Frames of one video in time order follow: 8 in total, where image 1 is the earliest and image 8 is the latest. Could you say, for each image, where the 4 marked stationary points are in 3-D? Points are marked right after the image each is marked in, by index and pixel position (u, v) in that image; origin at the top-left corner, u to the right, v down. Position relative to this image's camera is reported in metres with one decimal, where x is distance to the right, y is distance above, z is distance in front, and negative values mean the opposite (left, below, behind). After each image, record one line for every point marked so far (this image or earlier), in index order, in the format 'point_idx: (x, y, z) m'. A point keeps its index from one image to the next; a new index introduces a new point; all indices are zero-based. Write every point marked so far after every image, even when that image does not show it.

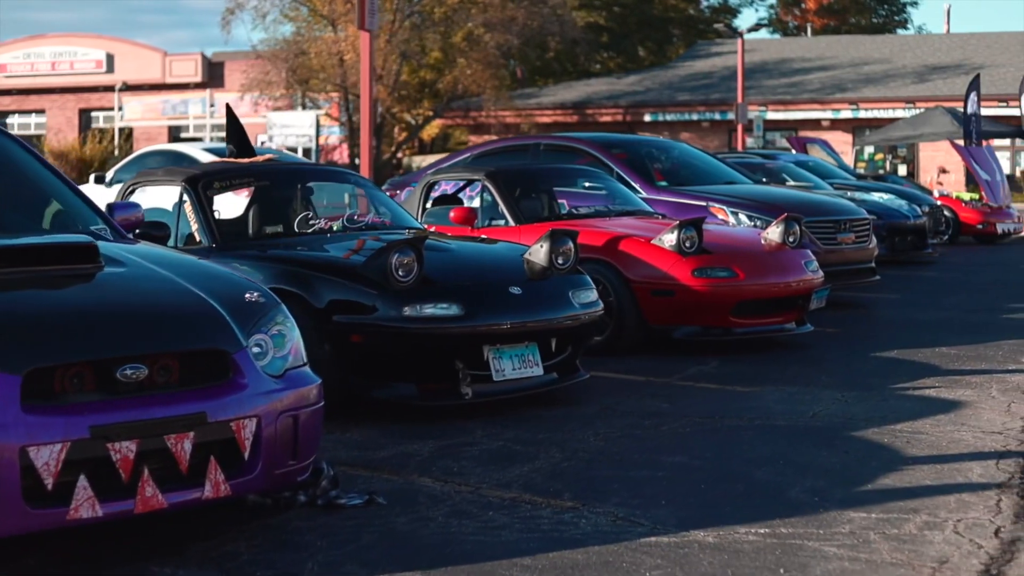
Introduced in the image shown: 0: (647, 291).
0: (+0.6, 0.0, +8.7) m
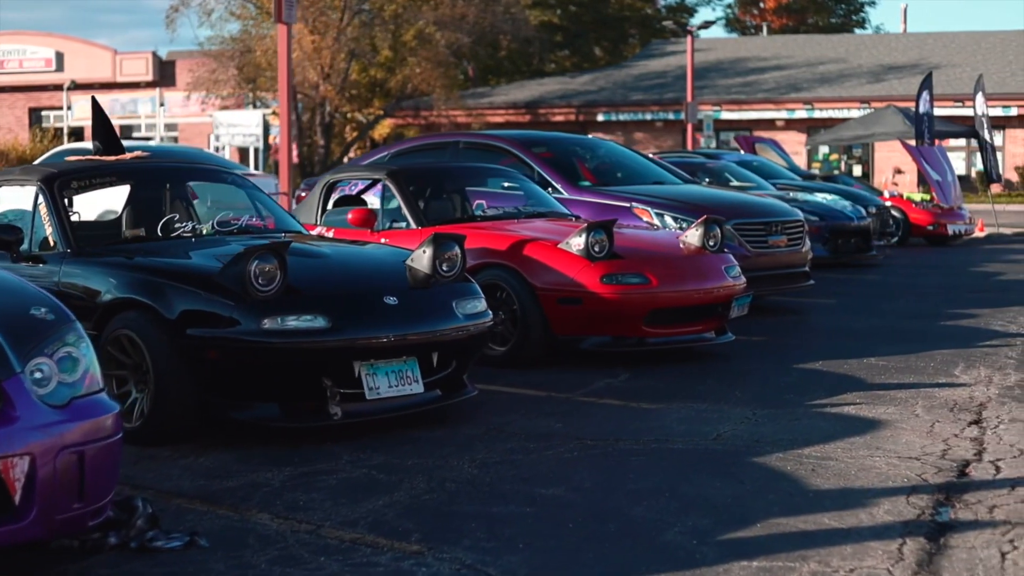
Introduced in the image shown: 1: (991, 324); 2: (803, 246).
0: (+0.2, 0.0, +8.1) m
1: (+2.5, -0.2, +10.2) m
2: (+1.6, +0.2, +11.2) m
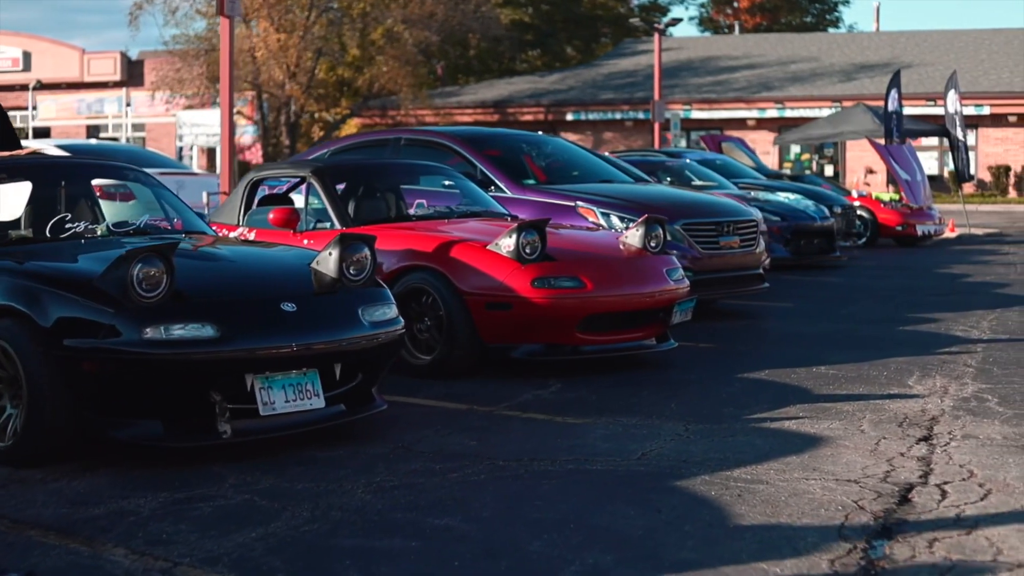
0: (-0.1, -0.1, +7.5) m
1: (+2.2, -0.2, +9.7) m
2: (+1.3, +0.2, +10.7) m
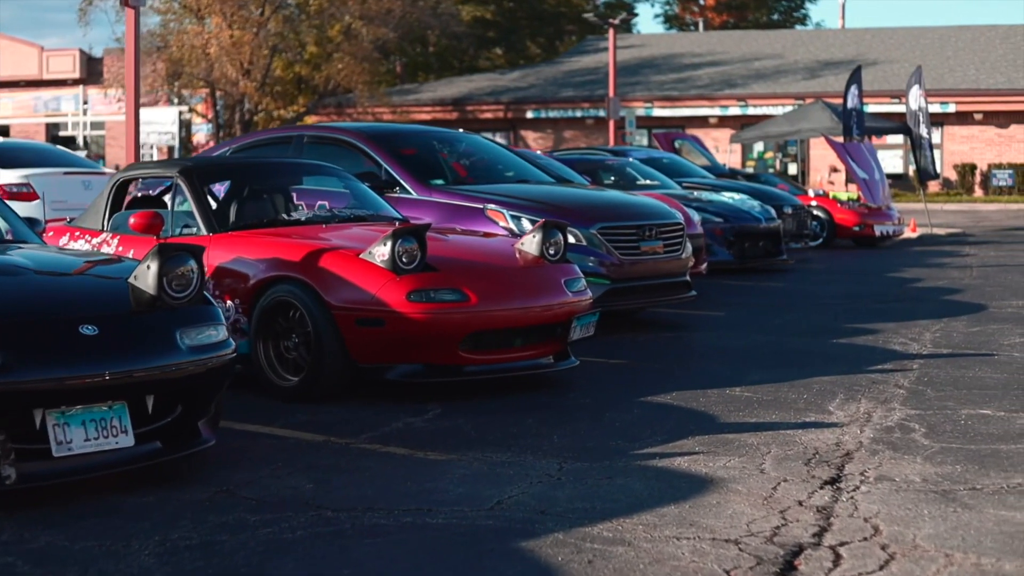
0: (-0.6, -0.1, +6.7) m
1: (+1.7, -0.2, +8.9) m
2: (+0.9, +0.2, +9.9) m
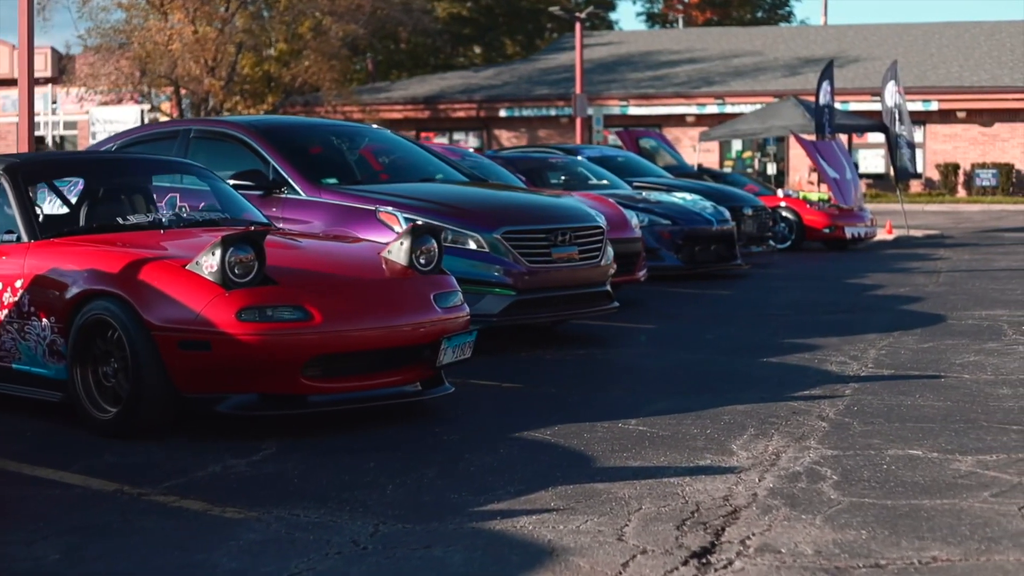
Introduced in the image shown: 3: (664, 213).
0: (-1.0, -0.2, +5.7) m
1: (+1.3, -0.3, +7.9) m
2: (+0.4, +0.1, +8.9) m
3: (+1.0, +0.5, +13.5) m
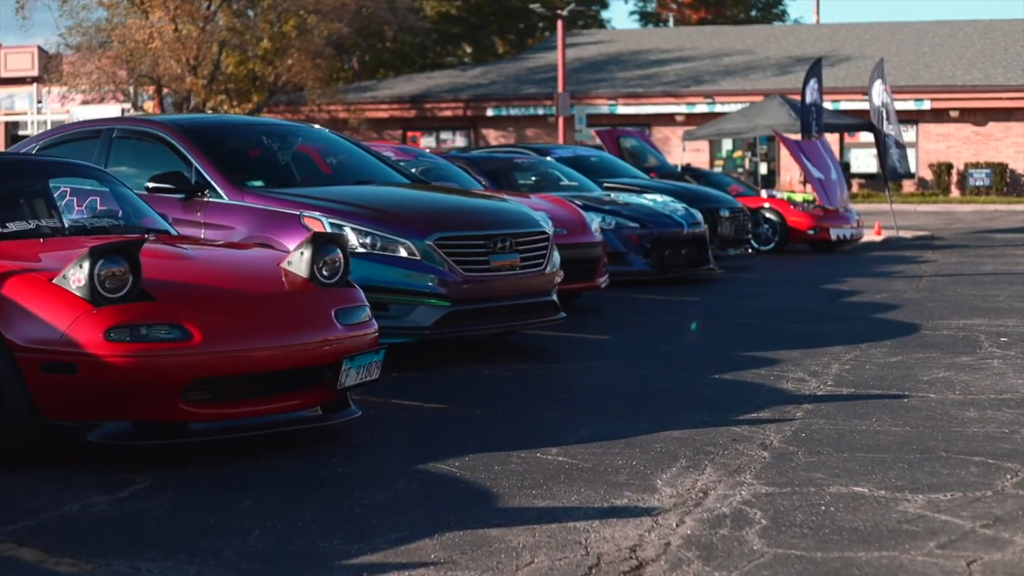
0: (-1.2, -0.2, +5.1) m
1: (+1.0, -0.3, +7.3) m
2: (+0.1, +0.1, +8.3) m
3: (+0.8, +0.5, +12.9) m
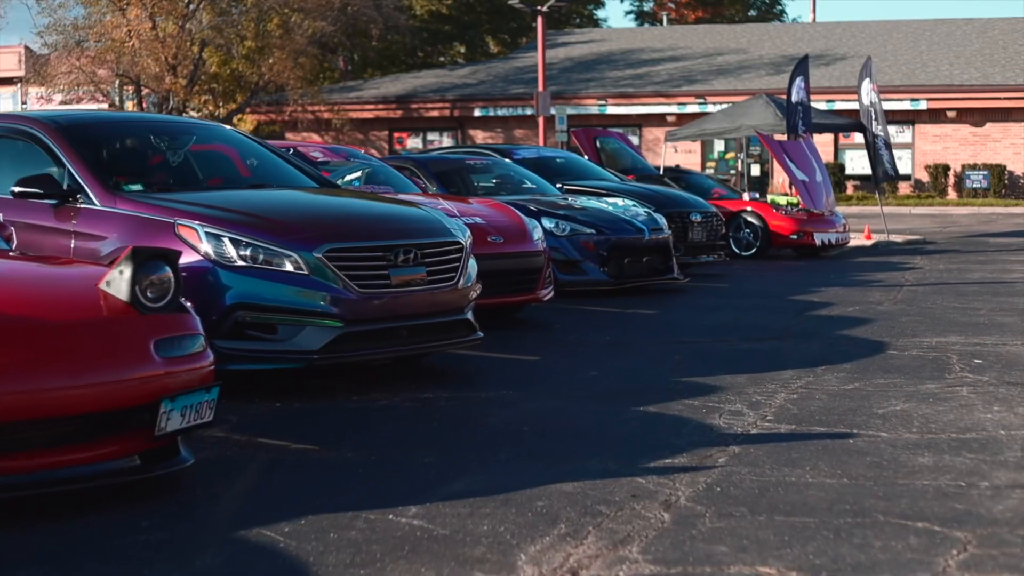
0: (-1.6, -0.3, +4.2) m
1: (+0.7, -0.4, +6.4) m
2: (-0.2, 0.0, +7.3) m
3: (+0.5, +0.4, +12.0) m
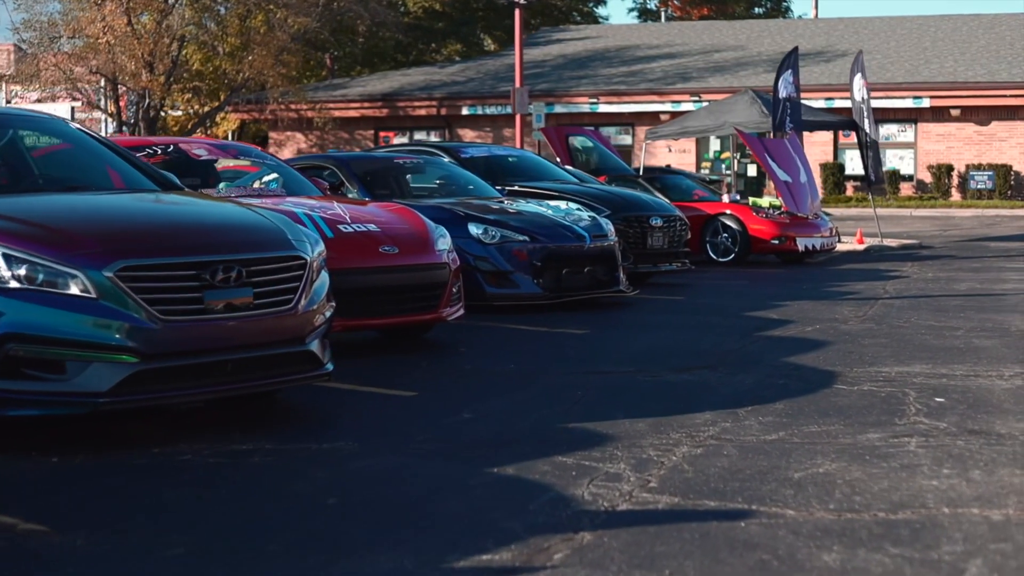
0: (-2.1, -0.3, +2.9) m
1: (+0.2, -0.5, +5.0) m
2: (-0.6, 0.0, +6.0) m
3: (0.0, +0.3, +10.7) m
